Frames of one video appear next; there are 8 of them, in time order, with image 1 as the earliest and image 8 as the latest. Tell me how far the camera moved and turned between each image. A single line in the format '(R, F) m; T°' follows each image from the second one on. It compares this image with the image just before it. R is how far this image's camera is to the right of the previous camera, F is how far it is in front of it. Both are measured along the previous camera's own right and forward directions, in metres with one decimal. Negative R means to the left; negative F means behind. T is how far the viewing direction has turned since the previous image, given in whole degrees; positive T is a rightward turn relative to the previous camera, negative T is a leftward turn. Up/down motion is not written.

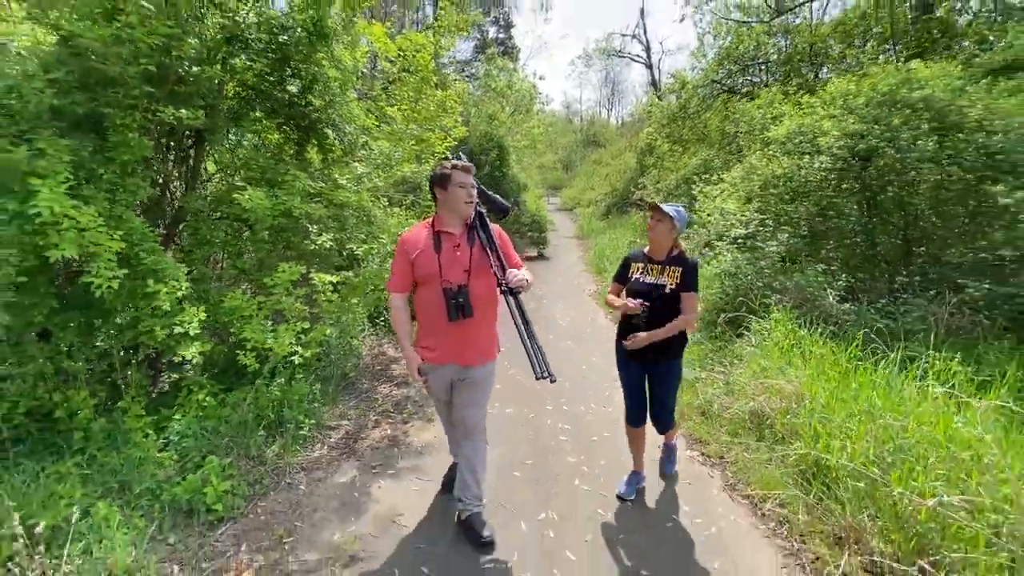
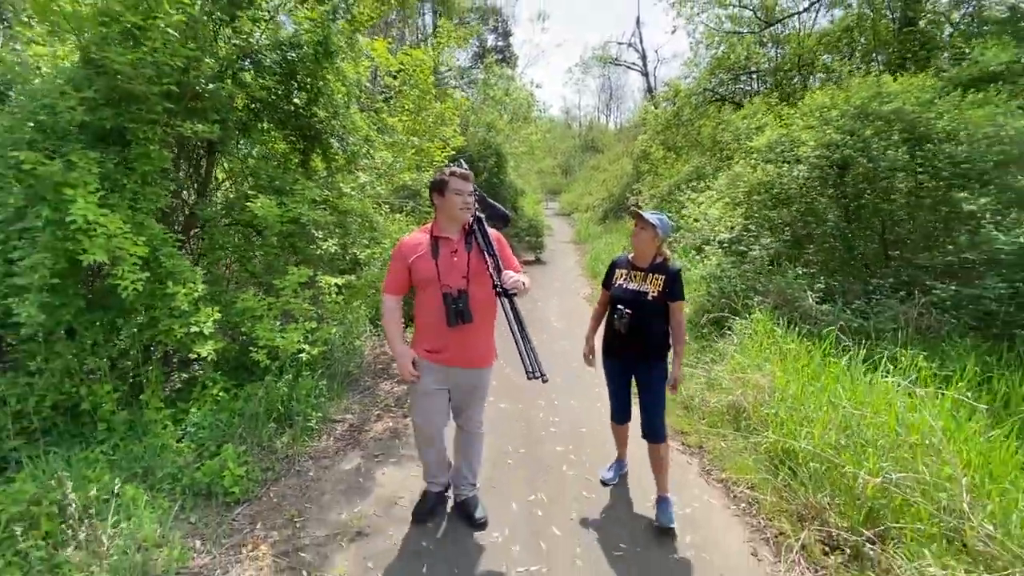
(0.0, -0.3) m; 0°
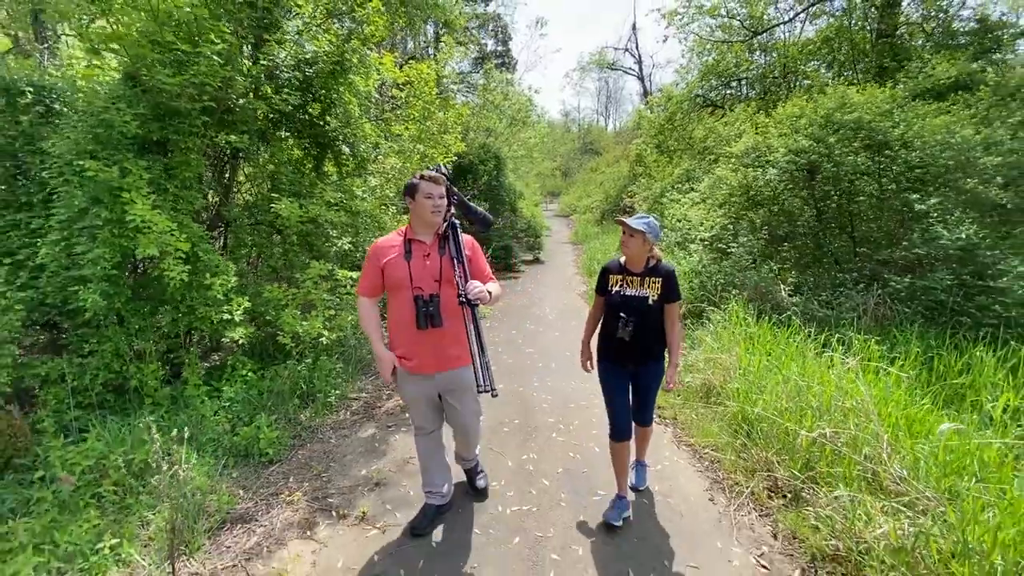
(0.0, -0.5) m; 0°
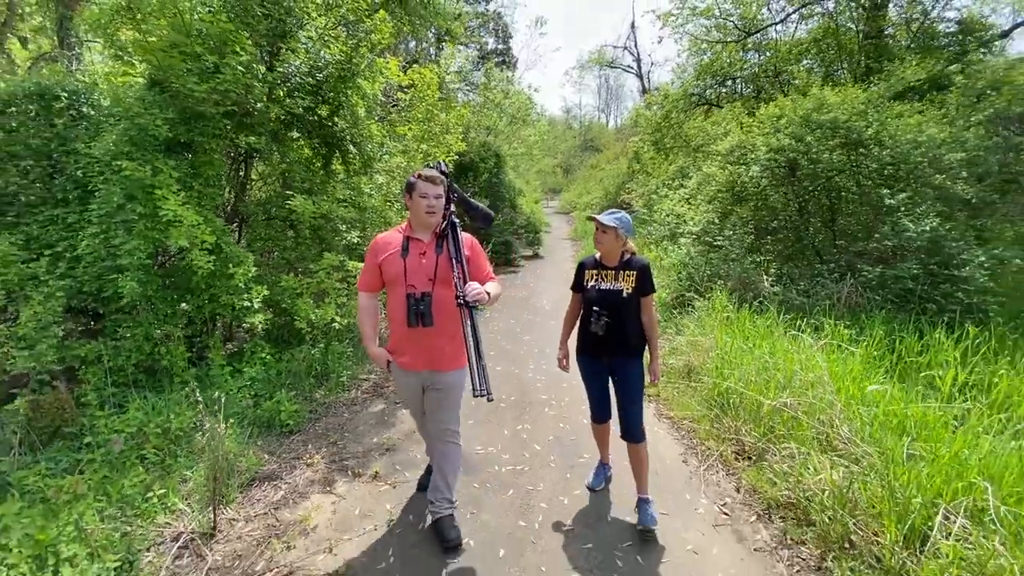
(0.0, -0.4) m; 0°
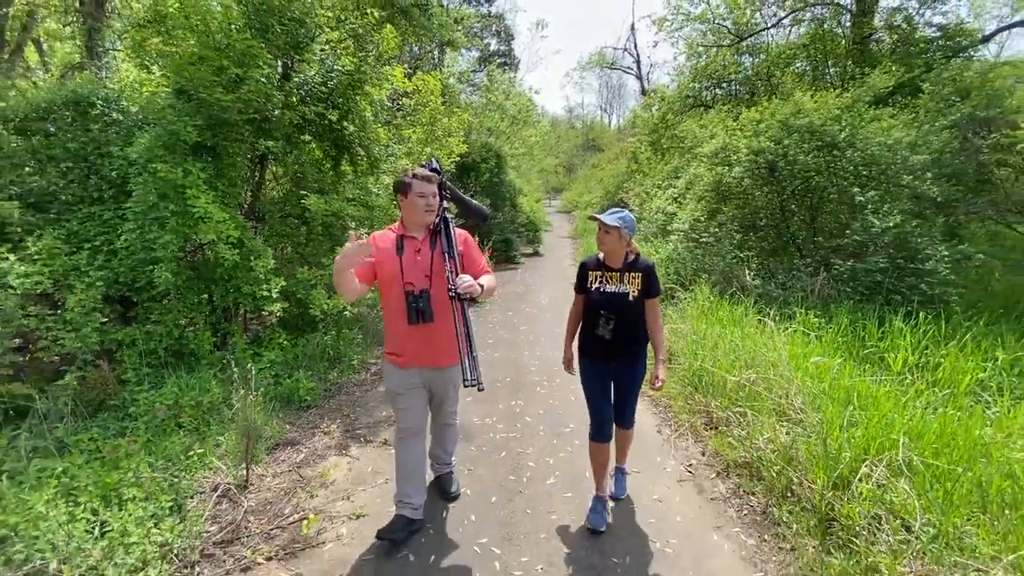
(+0.1, -0.5) m; 0°
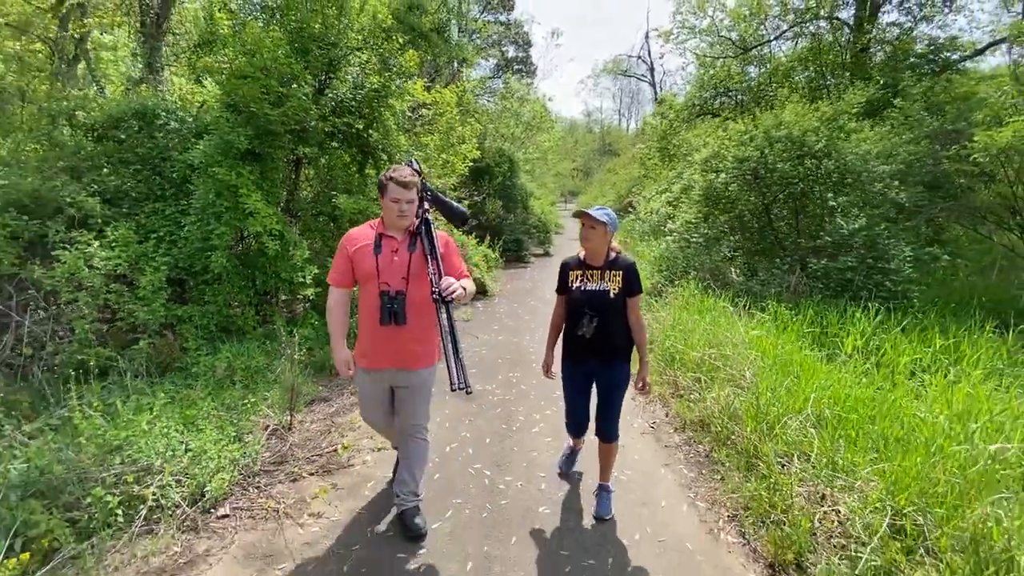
(+0.2, -0.7) m; -2°
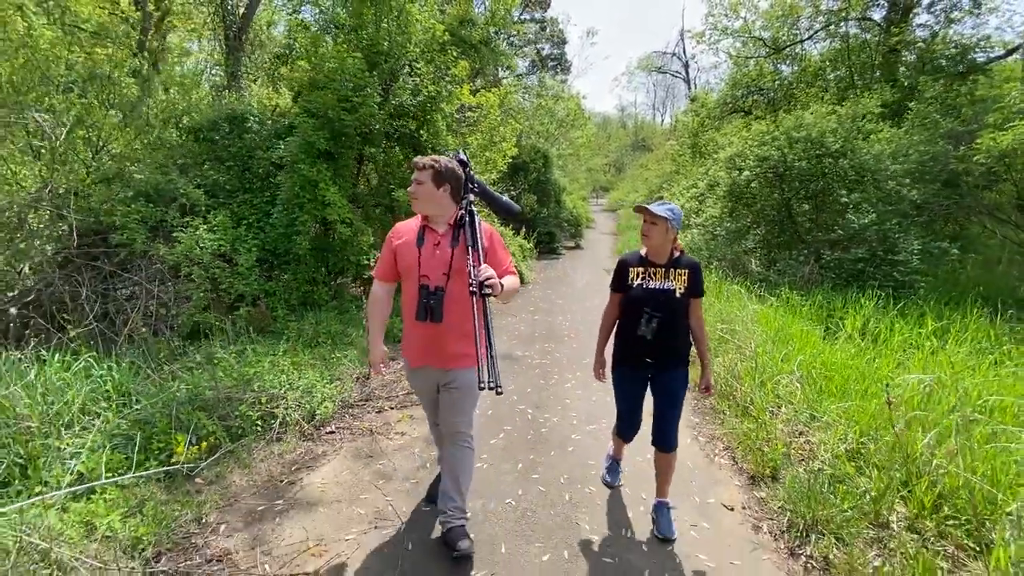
(-0.1, -0.9) m; -3°
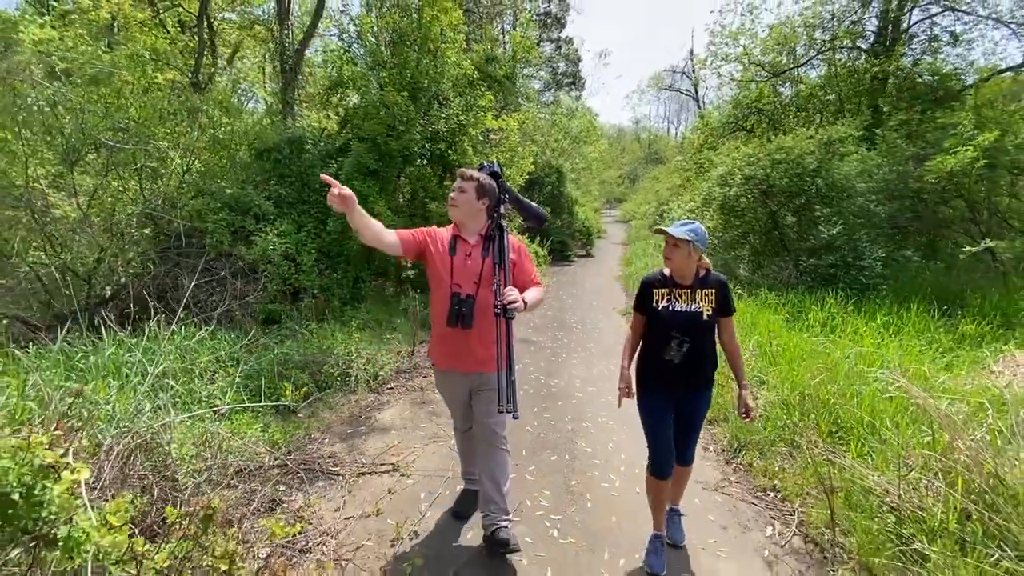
(0.0, -1.2) m; -2°
